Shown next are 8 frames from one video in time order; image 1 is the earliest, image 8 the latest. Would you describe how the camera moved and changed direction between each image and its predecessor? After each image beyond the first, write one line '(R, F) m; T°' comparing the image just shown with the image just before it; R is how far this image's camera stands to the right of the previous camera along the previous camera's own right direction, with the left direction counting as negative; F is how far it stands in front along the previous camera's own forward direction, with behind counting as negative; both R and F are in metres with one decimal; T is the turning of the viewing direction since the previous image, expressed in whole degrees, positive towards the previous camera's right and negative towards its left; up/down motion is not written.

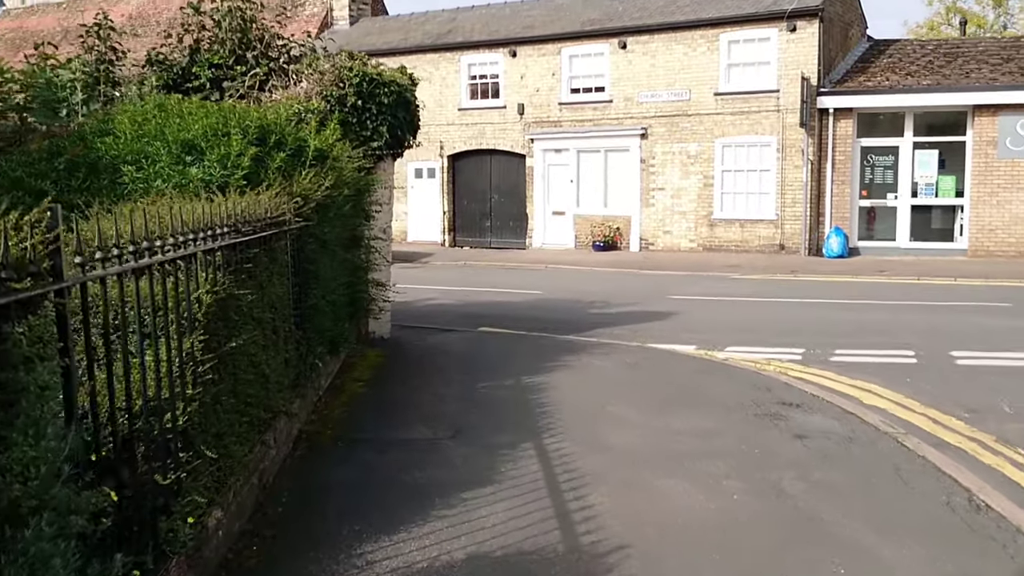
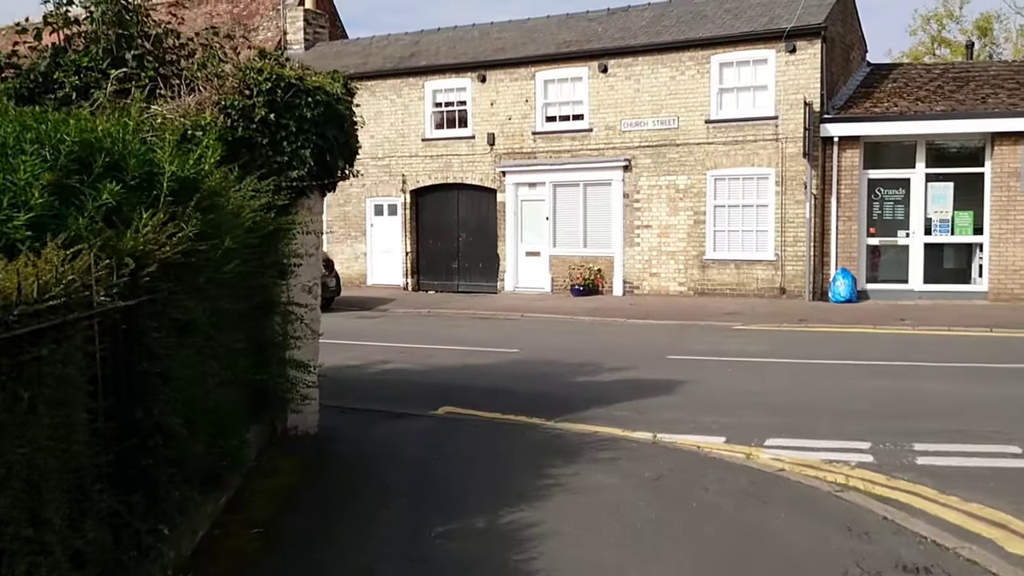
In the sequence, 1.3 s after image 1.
(0.0, +2.3) m; +2°
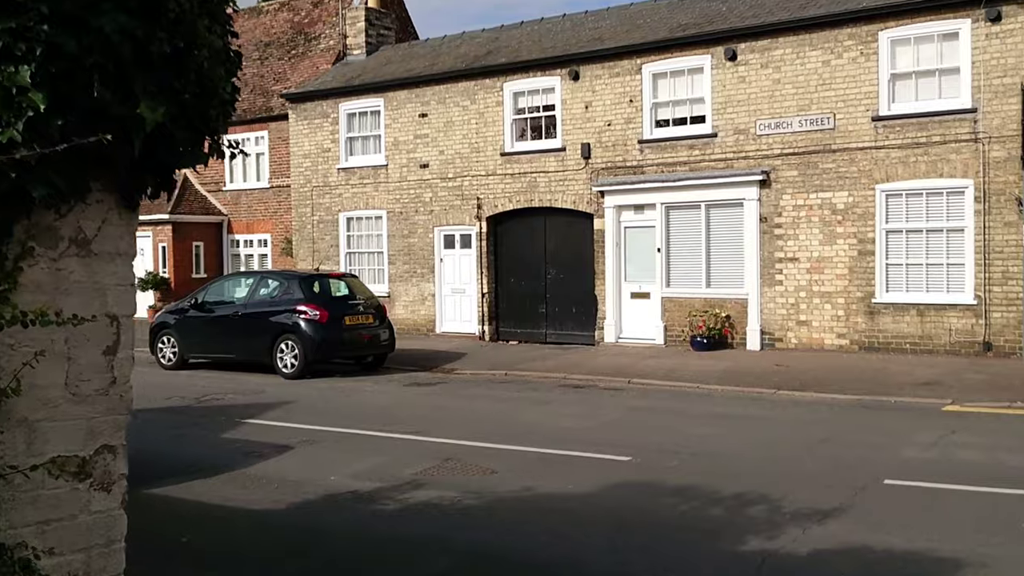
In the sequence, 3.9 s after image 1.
(-0.1, +4.5) m; -5°
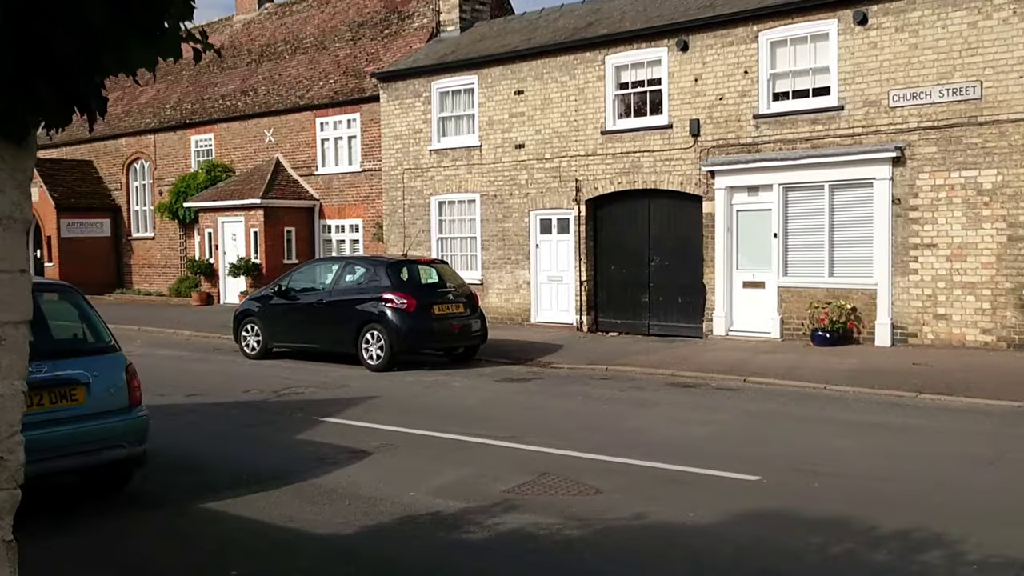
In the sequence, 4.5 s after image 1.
(-0.1, +1.1) m; -5°
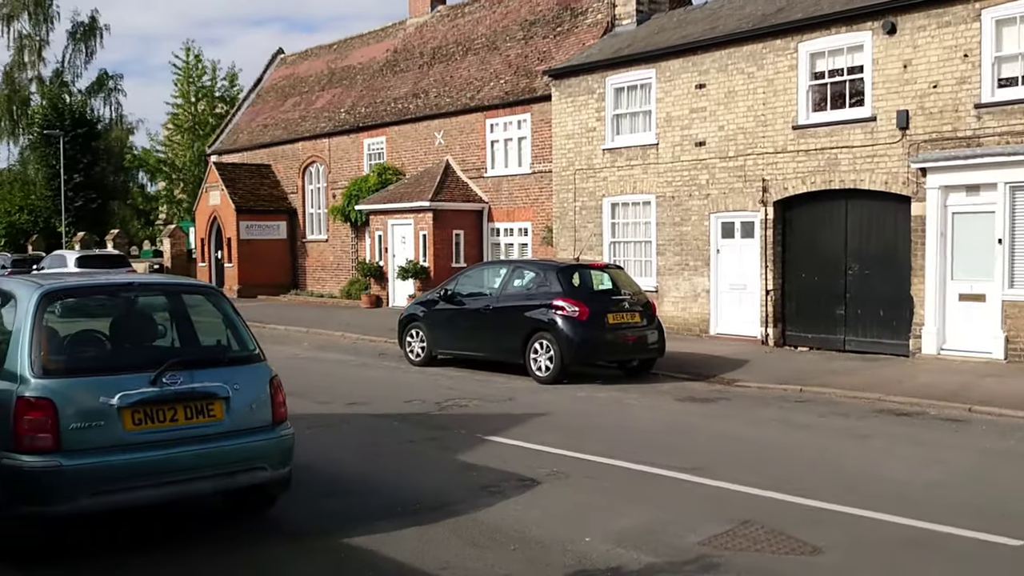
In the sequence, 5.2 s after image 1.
(-0.2, +1.0) m; -10°
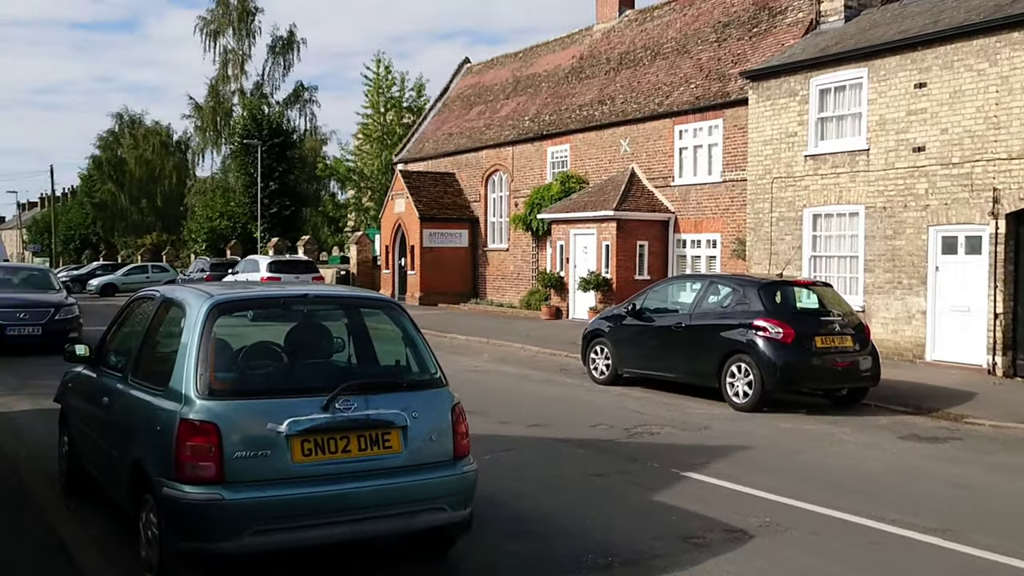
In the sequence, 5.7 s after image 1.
(-0.2, +0.8) m; -10°
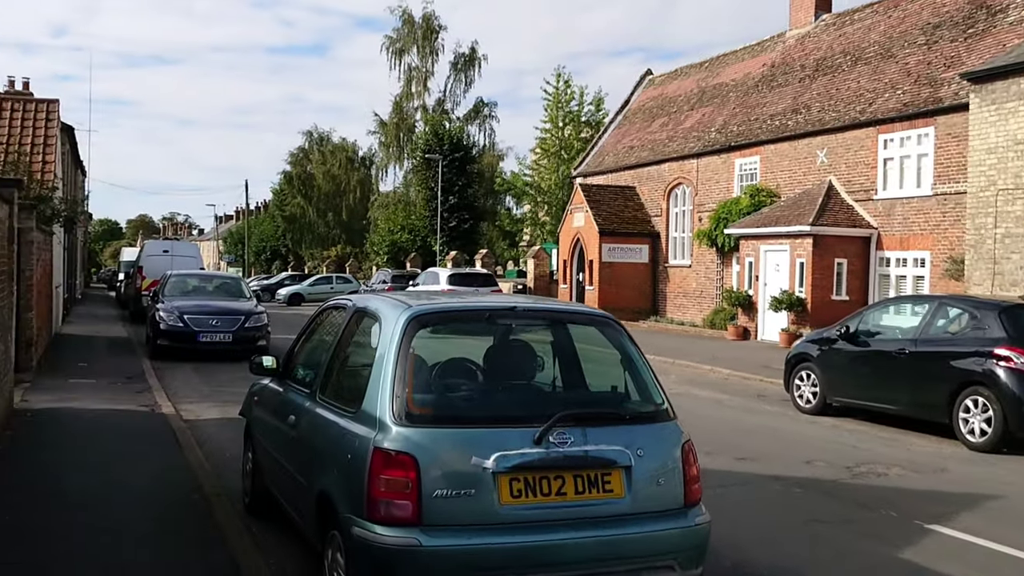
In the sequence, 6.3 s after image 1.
(-0.3, +0.7) m; -10°
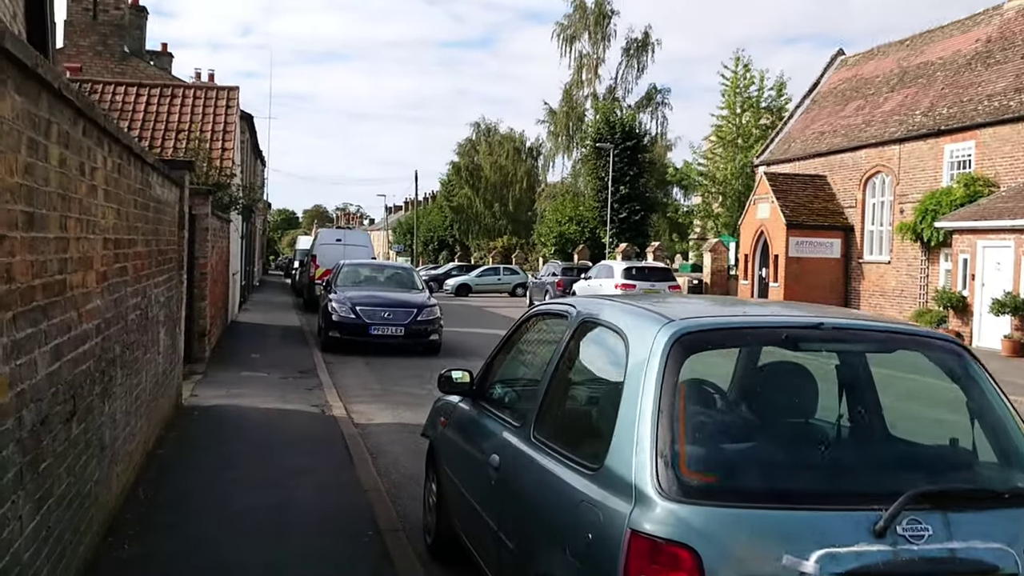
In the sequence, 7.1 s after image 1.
(-0.4, +1.3) m; -9°
